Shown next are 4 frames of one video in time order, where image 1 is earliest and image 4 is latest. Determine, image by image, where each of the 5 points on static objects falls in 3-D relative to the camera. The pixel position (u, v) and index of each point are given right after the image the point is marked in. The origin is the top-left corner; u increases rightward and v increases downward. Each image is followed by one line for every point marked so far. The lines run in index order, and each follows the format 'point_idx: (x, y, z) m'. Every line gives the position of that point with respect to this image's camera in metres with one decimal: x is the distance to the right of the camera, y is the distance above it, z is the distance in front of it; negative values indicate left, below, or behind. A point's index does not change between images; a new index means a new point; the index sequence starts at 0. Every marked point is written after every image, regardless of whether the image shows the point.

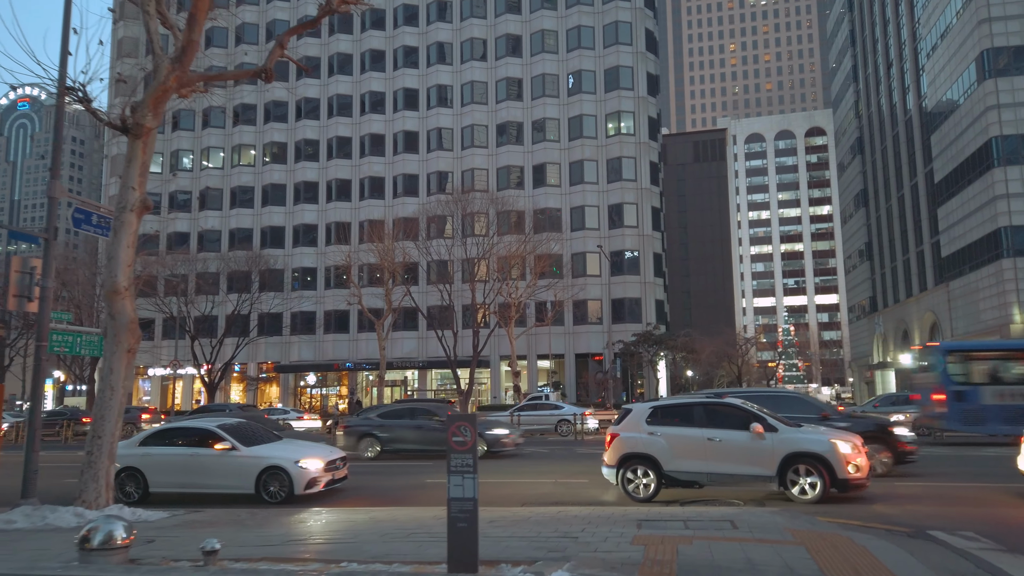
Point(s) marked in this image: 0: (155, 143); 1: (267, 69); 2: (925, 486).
0: (-5.2, +2.1, +11.1) m
1: (-3.8, +3.4, +11.9) m
2: (+7.1, -3.4, +13.0) m
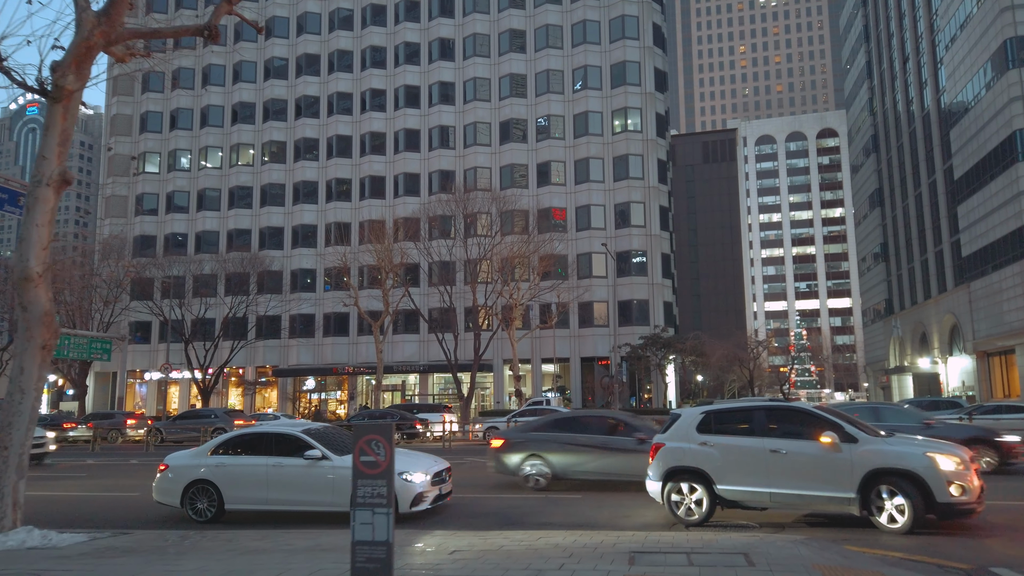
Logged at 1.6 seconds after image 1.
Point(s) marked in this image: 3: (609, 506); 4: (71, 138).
0: (-5.5, +2.3, +9.7) m
1: (-4.1, +3.6, +10.4) m
2: (+6.8, -3.2, +11.4) m
3: (+1.5, -3.5, +12.2) m
4: (-5.6, +1.9, +9.7) m
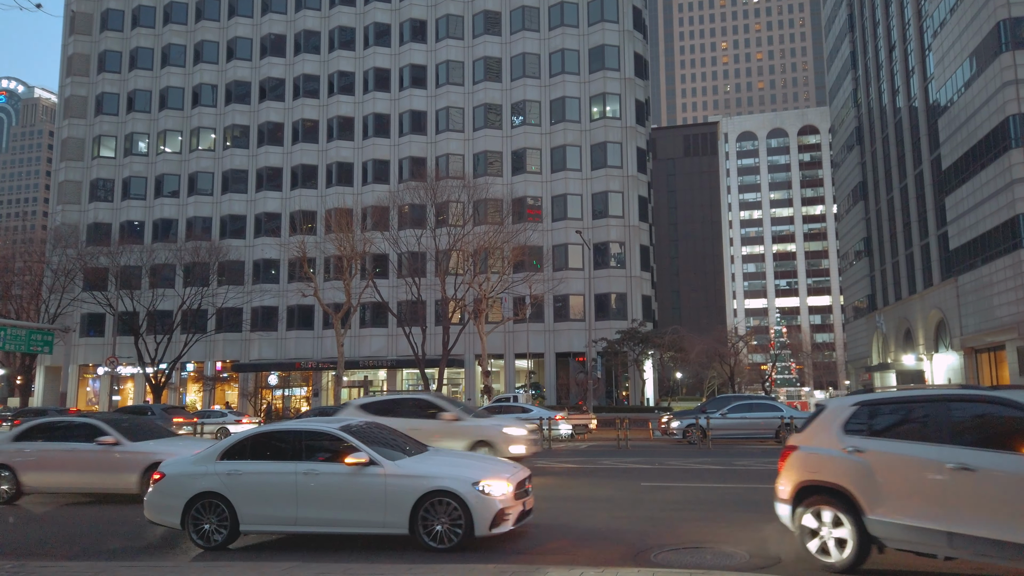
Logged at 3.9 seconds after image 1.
0: (-6.2, +2.7, +7.4) m
1: (-4.9, +4.0, +8.2) m
2: (+6.0, -2.9, +9.4) m
3: (+0.7, -3.1, +10.1) m
4: (-6.4, +2.4, +7.4) m
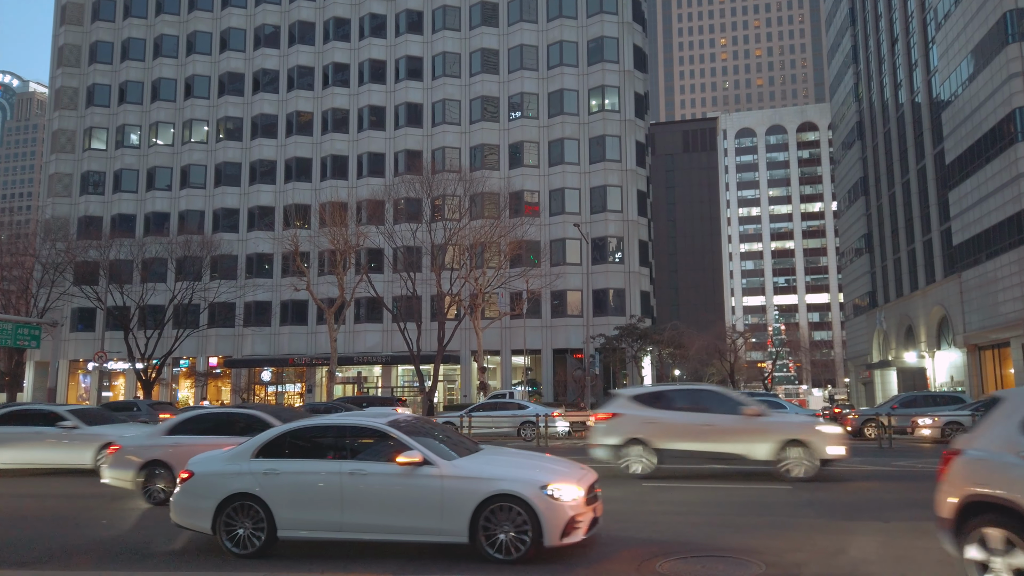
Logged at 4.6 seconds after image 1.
0: (-6.3, +2.9, +6.7) m
1: (-4.9, +4.2, +7.5) m
2: (+5.9, -2.7, +8.7) m
3: (+0.6, -3.0, +9.4) m
4: (-6.4, +2.5, +6.7) m
